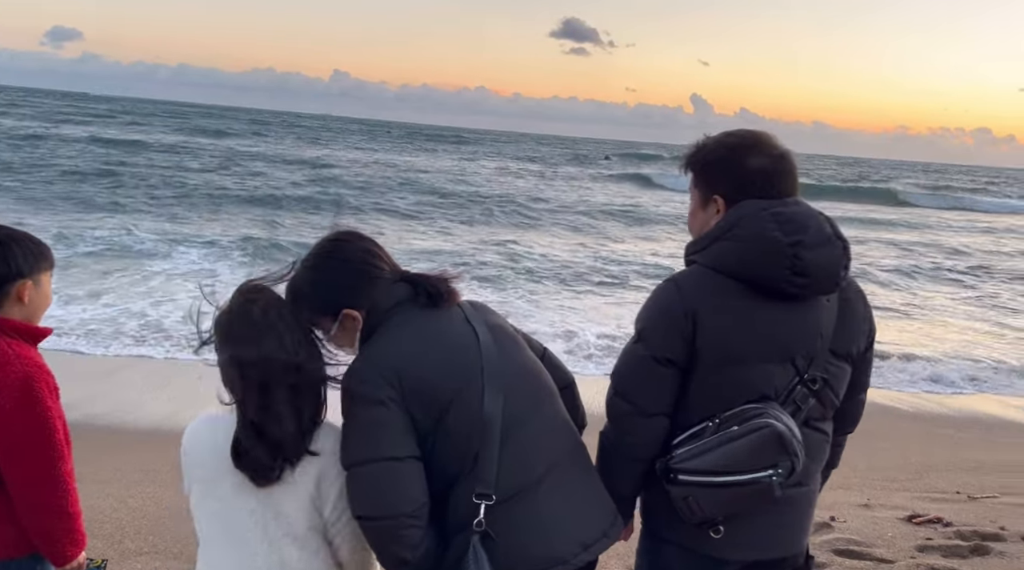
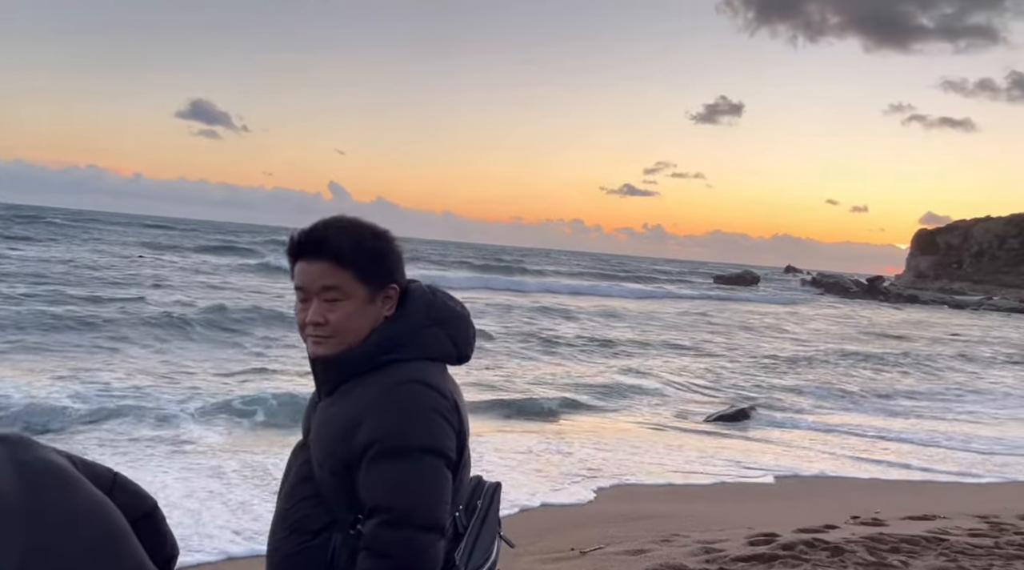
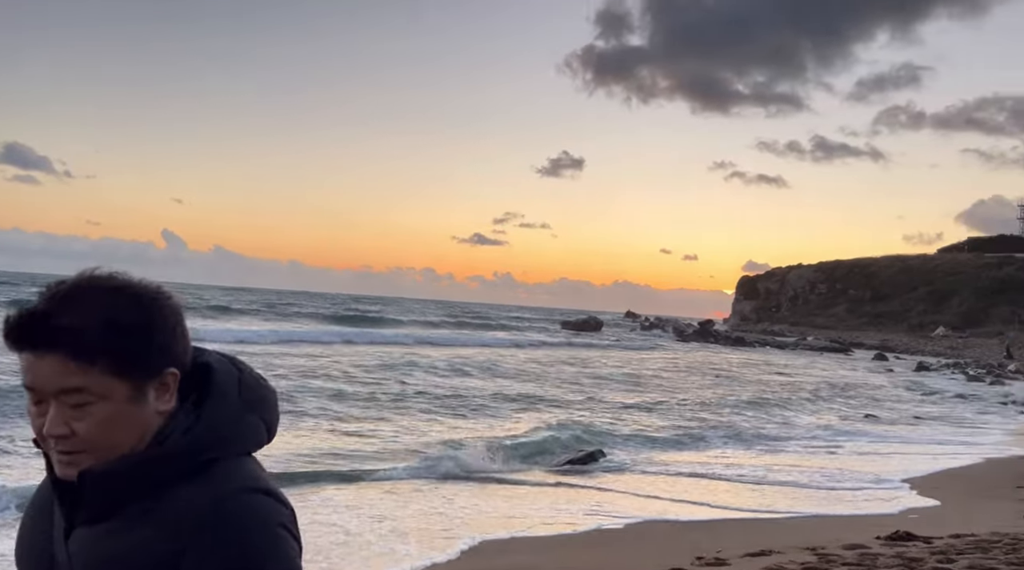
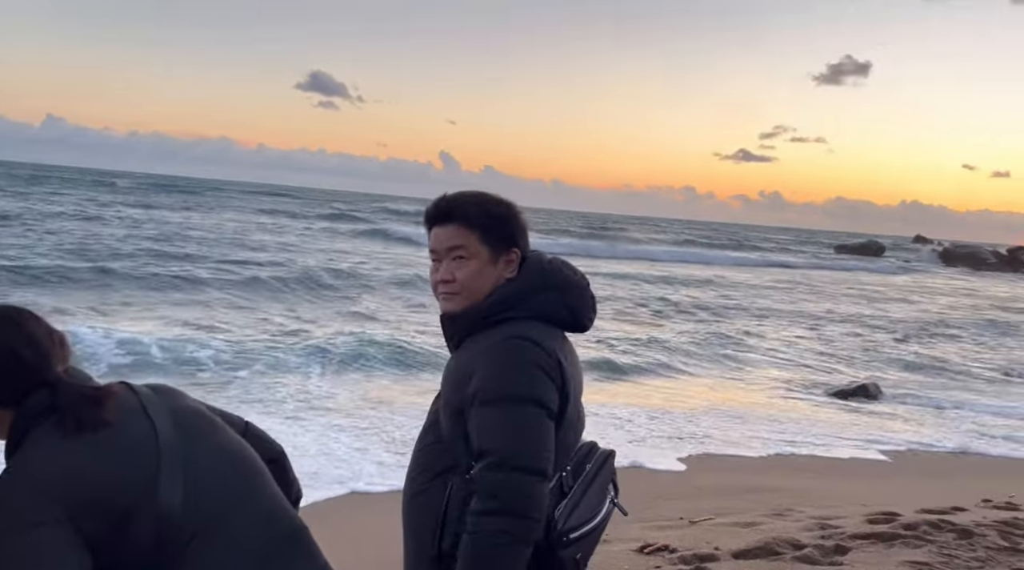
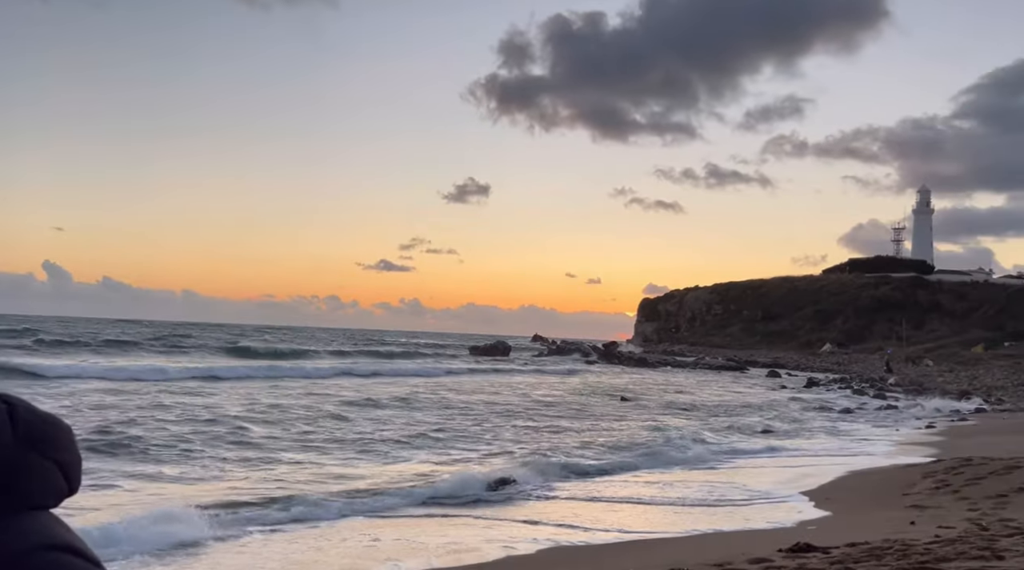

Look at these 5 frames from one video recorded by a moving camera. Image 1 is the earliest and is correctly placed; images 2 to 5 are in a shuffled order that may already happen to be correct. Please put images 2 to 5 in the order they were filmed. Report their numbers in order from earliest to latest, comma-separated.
4, 2, 3, 5
